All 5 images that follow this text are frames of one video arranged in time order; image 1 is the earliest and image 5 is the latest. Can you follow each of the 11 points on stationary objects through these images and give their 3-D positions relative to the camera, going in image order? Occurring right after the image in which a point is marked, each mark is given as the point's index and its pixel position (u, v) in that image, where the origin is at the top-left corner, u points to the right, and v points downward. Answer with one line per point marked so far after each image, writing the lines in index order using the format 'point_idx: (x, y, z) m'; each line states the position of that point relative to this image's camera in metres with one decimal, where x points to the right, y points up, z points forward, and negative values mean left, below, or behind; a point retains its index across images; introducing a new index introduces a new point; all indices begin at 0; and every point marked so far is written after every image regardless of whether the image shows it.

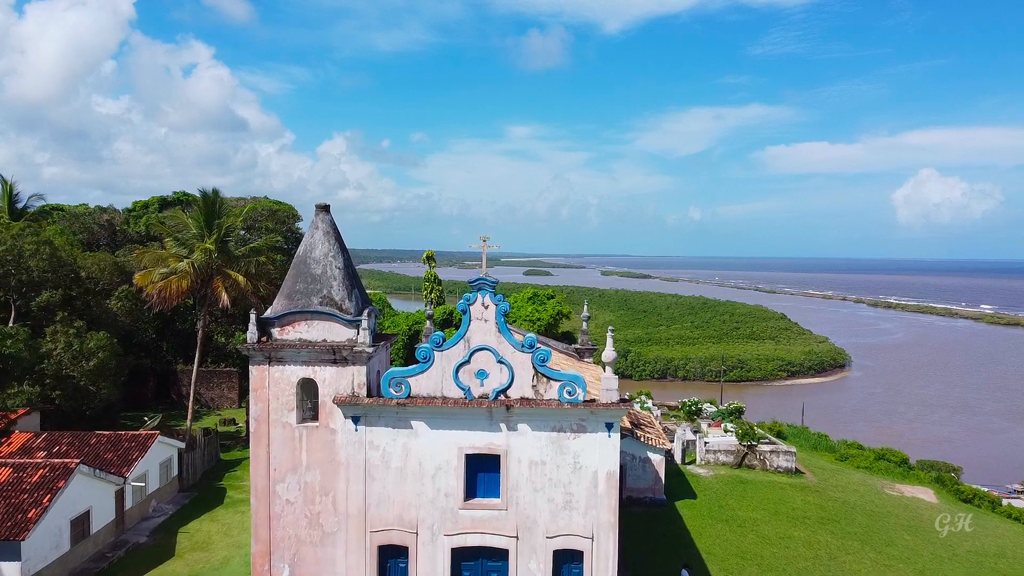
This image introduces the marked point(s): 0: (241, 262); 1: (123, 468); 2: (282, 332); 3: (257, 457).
0: (-7.1, +0.7, +16.0) m
1: (-7.8, -3.6, +12.2) m
2: (-3.4, -0.7, +9.0) m
3: (-3.8, -2.5, +9.0) m
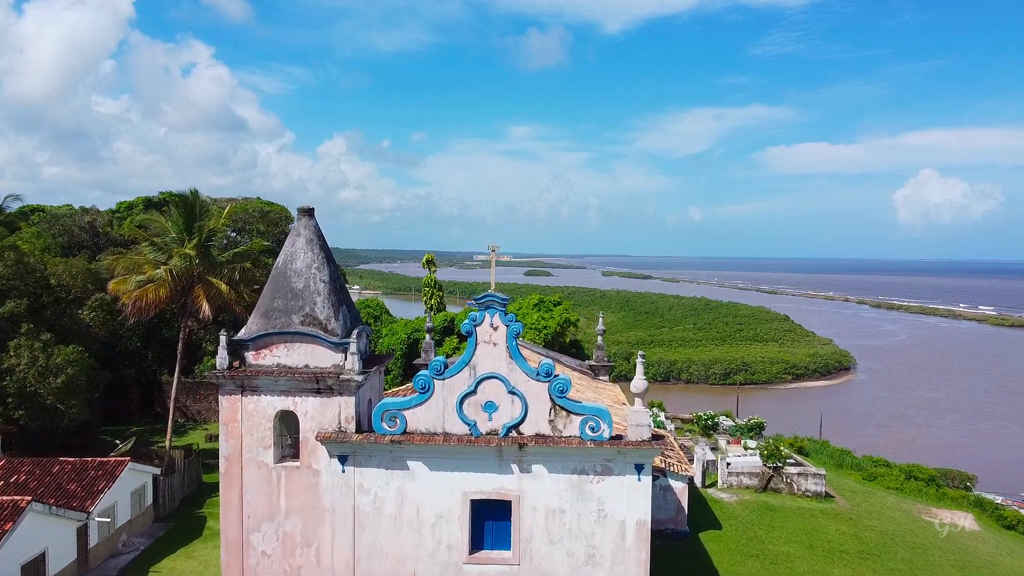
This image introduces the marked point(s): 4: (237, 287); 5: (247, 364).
0: (-7.0, +0.5, +14.8) m
1: (-7.7, -3.9, +11.0) m
2: (-3.3, -0.9, +7.8) m
3: (-3.6, -2.7, +7.8) m
4: (-6.7, 0.0, +14.9) m
5: (-3.4, -1.0, +7.8) m
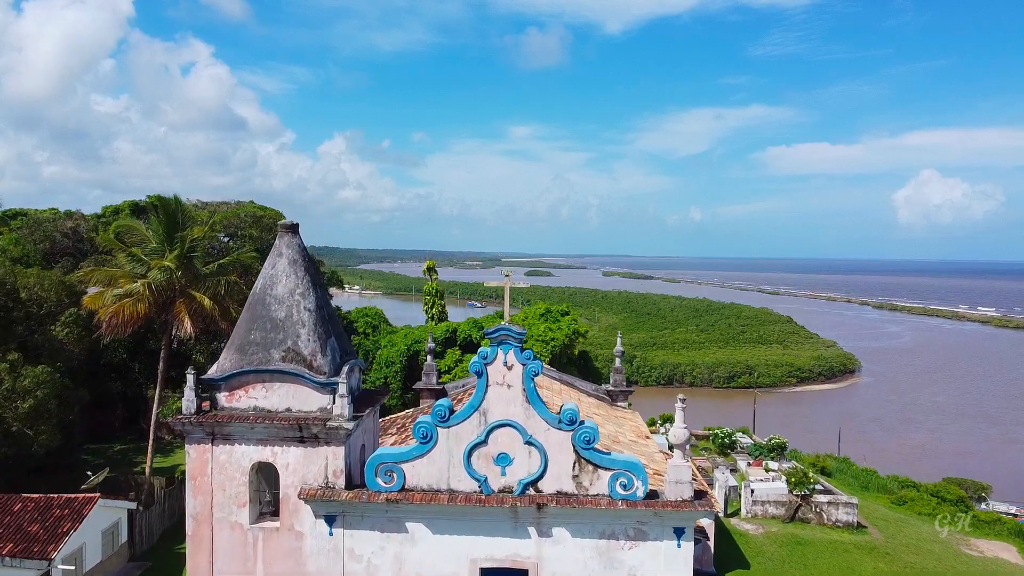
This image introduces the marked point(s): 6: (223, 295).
0: (-6.8, +0.1, +13.6) m
1: (-7.5, -4.2, +9.8) m
2: (-3.1, -1.2, +6.6) m
3: (-3.5, -3.1, +6.7) m
4: (-6.5, -0.3, +13.7) m
5: (-3.2, -1.3, +6.7) m
6: (-6.6, -0.2, +13.8) m
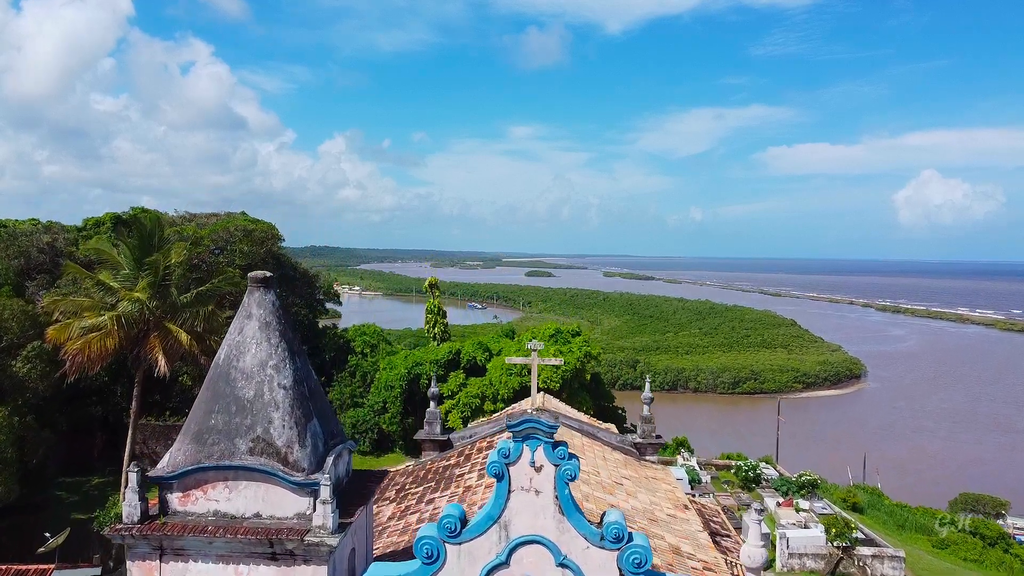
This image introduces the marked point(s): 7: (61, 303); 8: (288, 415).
0: (-6.5, -0.5, +12.3) m
1: (-7.3, -4.8, +8.5) m
2: (-2.8, -1.8, +5.3) m
3: (-3.2, -3.7, +5.3) m
4: (-6.3, -0.9, +12.4) m
5: (-3.0, -2.0, +5.3) m
6: (-6.3, -0.8, +12.4) m
7: (-8.9, -0.3, +12.0) m
8: (-2.0, -1.1, +5.4) m
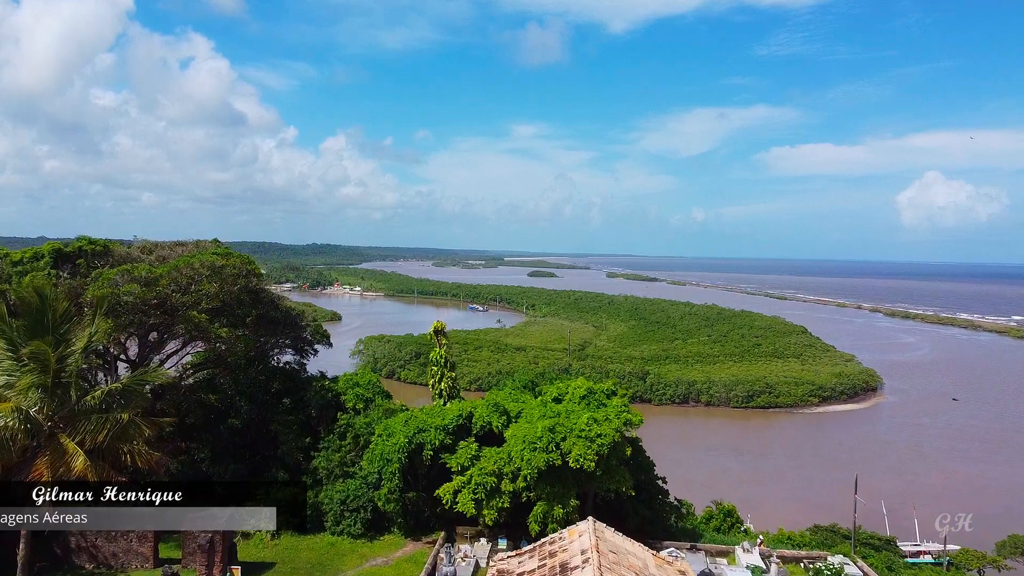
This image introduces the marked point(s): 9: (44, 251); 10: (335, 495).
0: (-5.9, -1.9, +8.7) m
1: (-6.7, -6.2, +4.9) m
2: (-2.2, -3.3, +1.7) m
3: (-2.6, -5.1, +1.7) m
4: (-5.7, -2.3, +8.8) m
5: (-2.4, -3.4, +1.7) m
6: (-5.7, -2.2, +8.9) m
7: (-8.3, -1.6, +8.5) m
8: (-1.4, -2.5, +1.8) m
9: (-13.7, +1.2, +18.1) m
10: (-5.0, -5.9, +17.1) m
